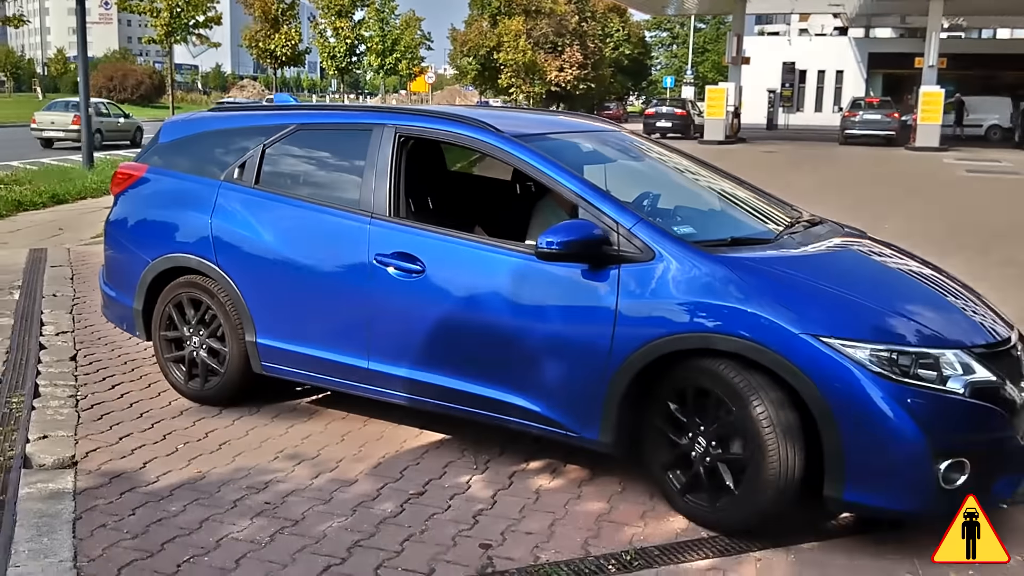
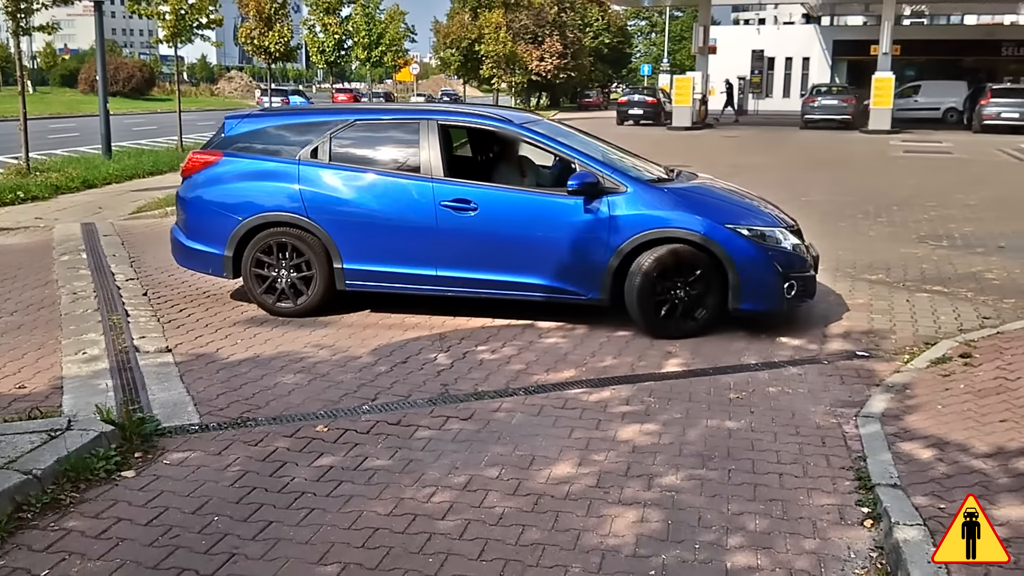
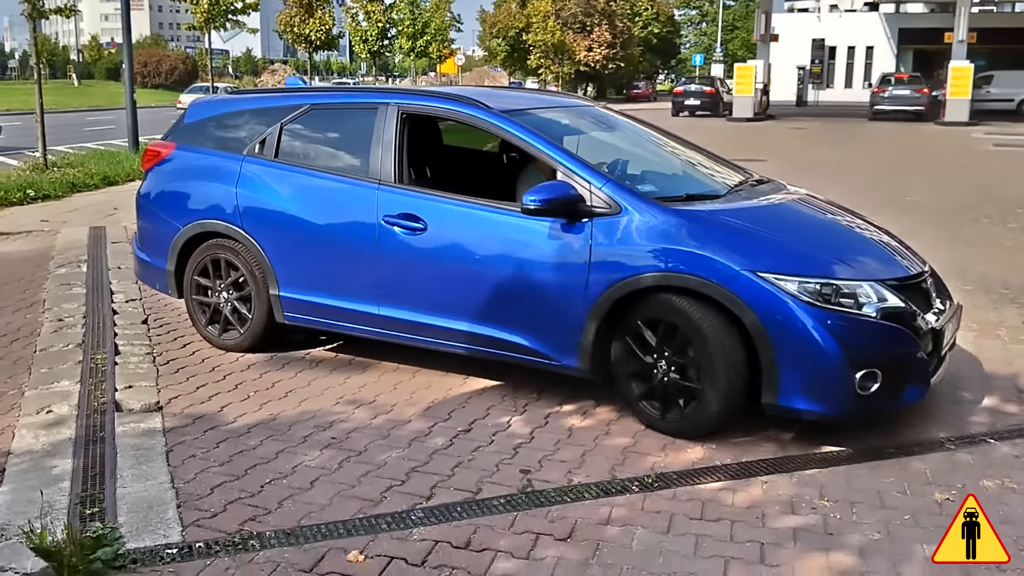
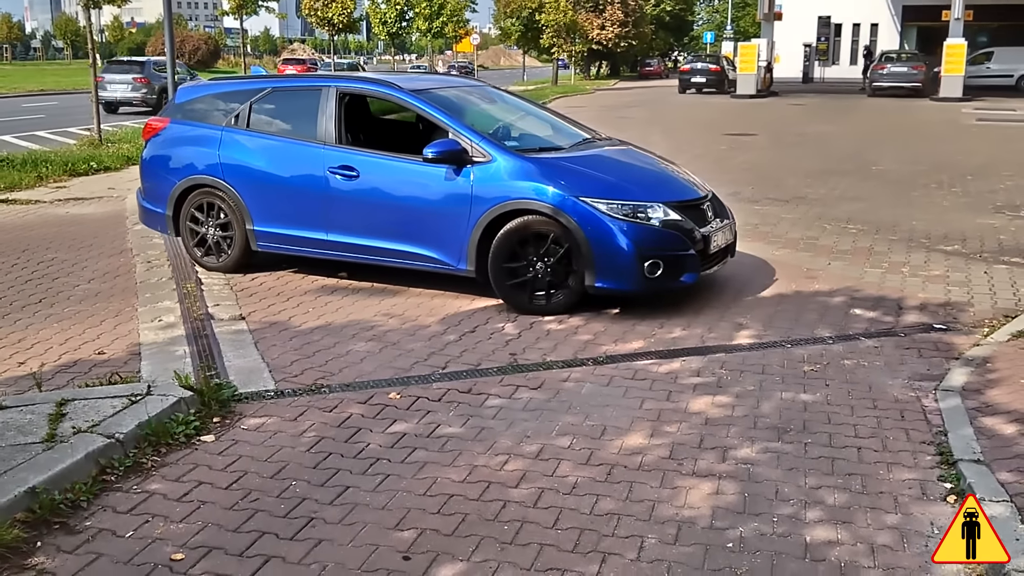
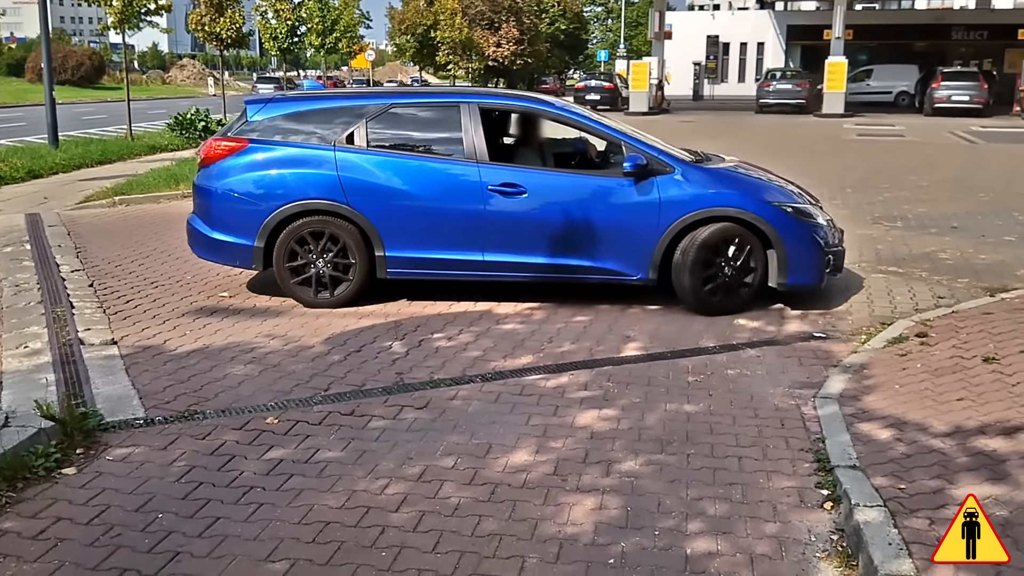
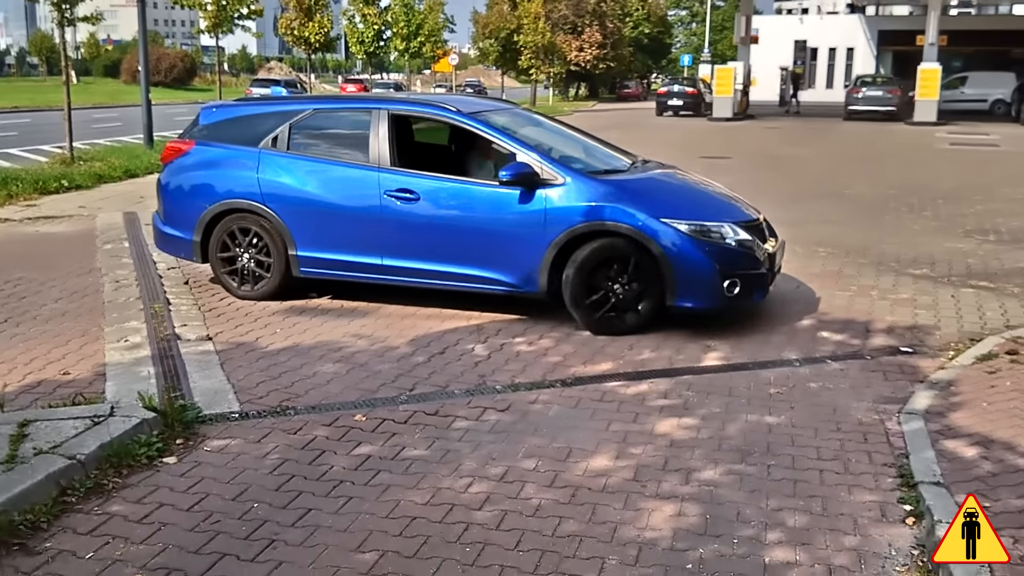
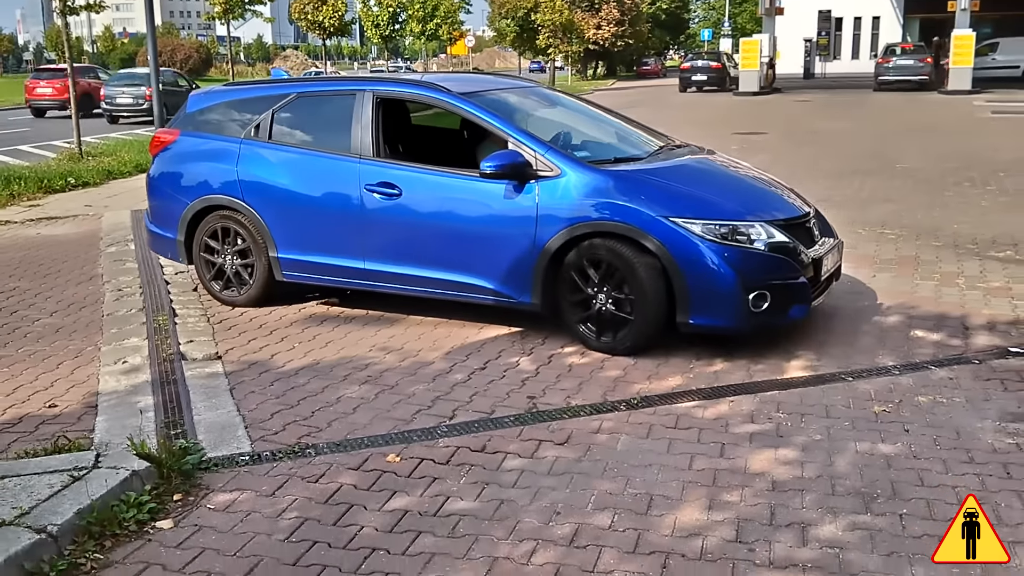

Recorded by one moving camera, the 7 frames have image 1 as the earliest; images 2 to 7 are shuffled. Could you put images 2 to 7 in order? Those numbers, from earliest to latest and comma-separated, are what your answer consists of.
3, 7, 4, 6, 2, 5
